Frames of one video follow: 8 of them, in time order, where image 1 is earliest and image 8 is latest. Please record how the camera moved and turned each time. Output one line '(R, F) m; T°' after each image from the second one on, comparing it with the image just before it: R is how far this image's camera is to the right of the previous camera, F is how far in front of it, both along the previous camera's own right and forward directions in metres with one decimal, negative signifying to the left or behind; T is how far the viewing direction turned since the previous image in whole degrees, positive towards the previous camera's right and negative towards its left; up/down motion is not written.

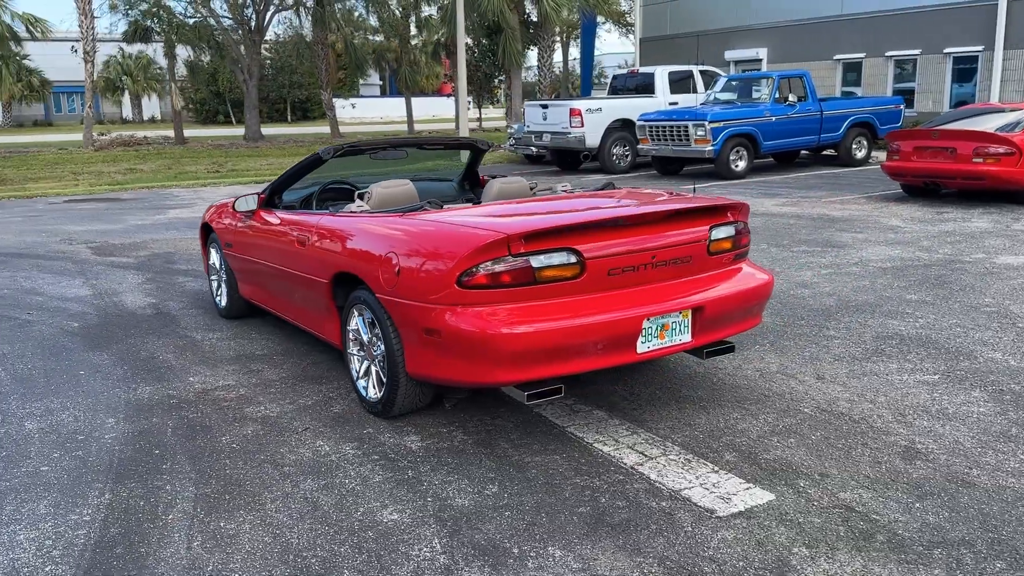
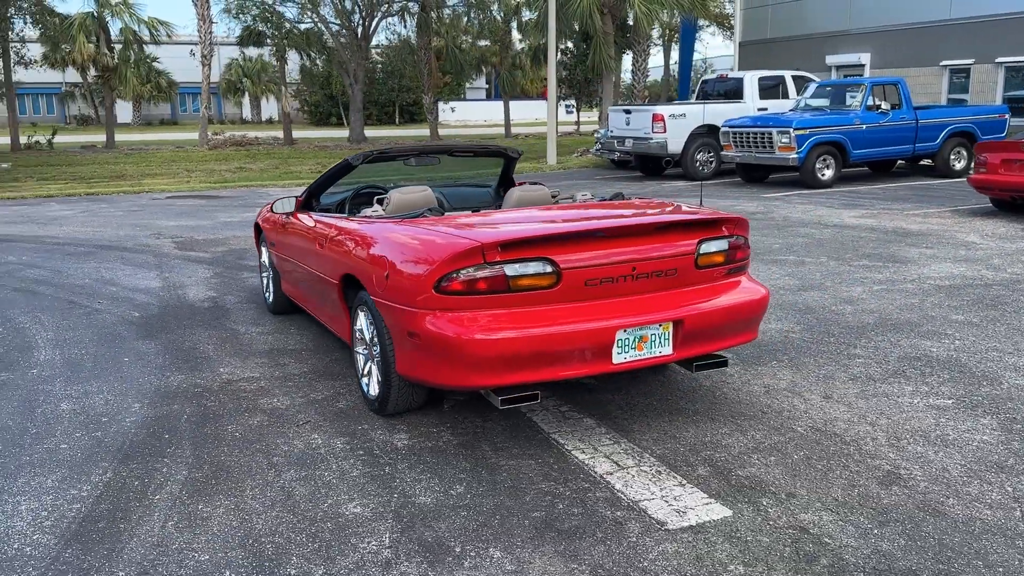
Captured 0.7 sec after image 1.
(+0.5, -0.1) m; -7°
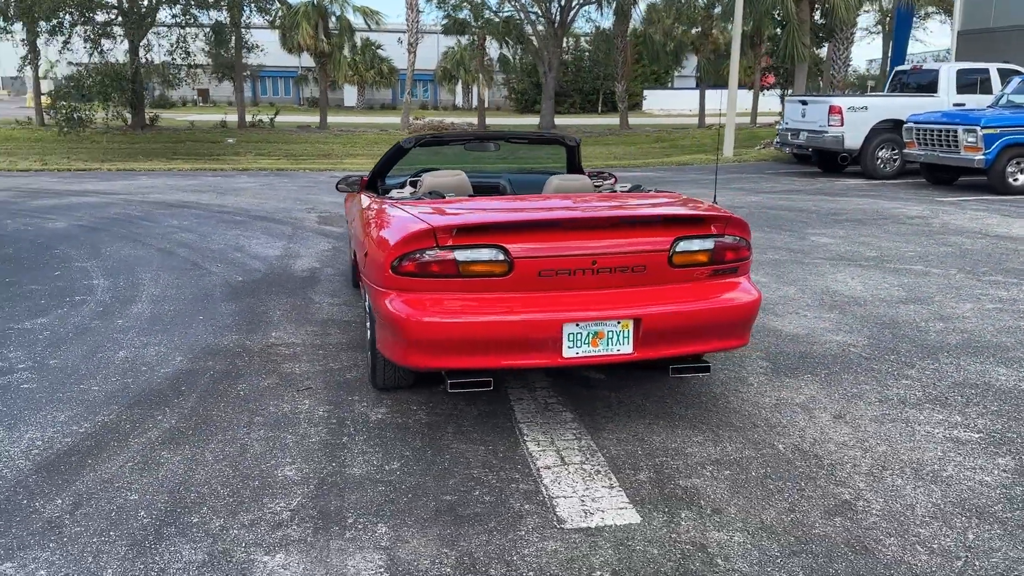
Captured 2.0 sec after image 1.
(+1.1, +0.1) m; -13°
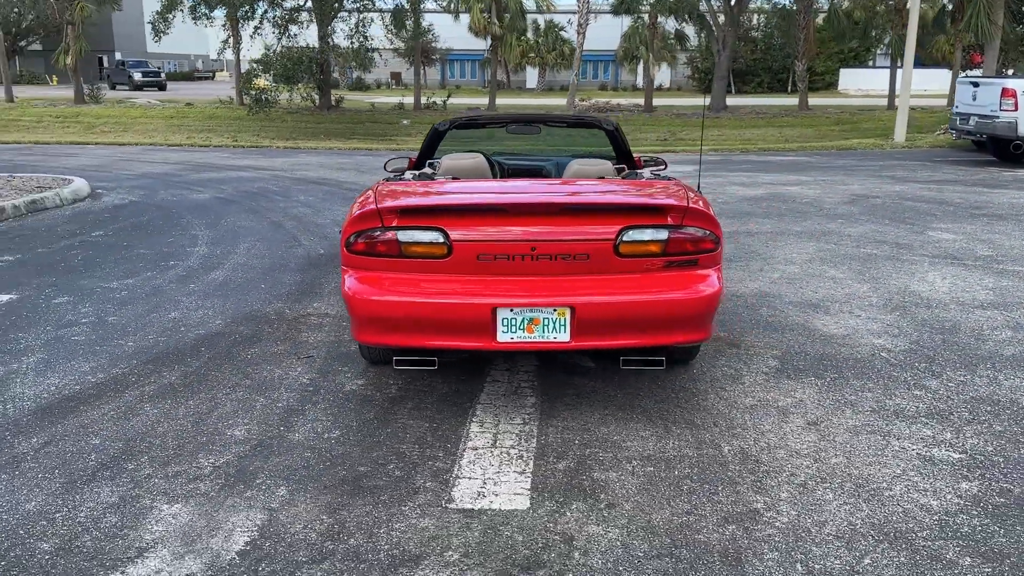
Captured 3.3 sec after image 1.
(+1.0, +0.1) m; -12°
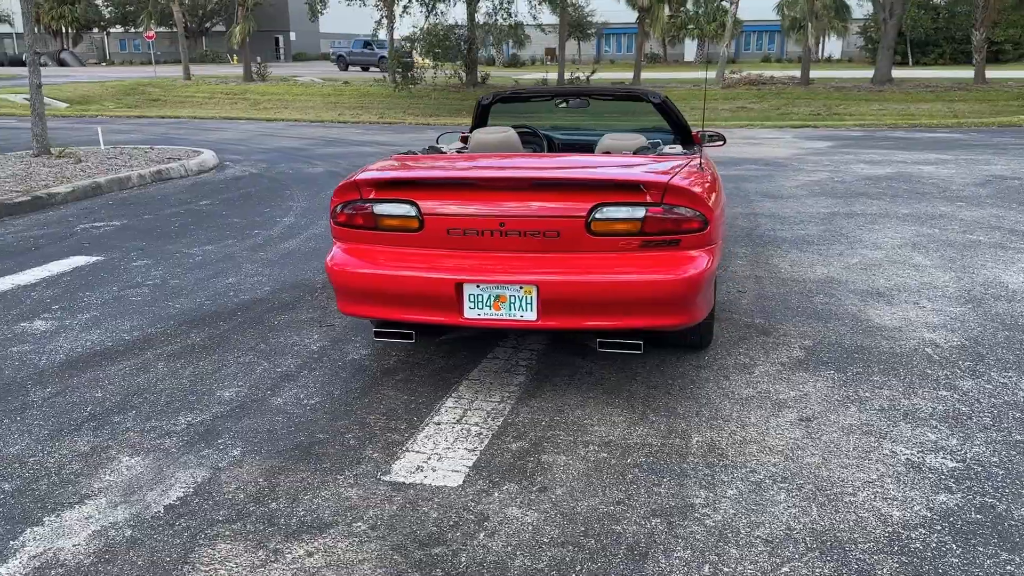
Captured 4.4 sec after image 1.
(+0.8, +0.1) m; -10°
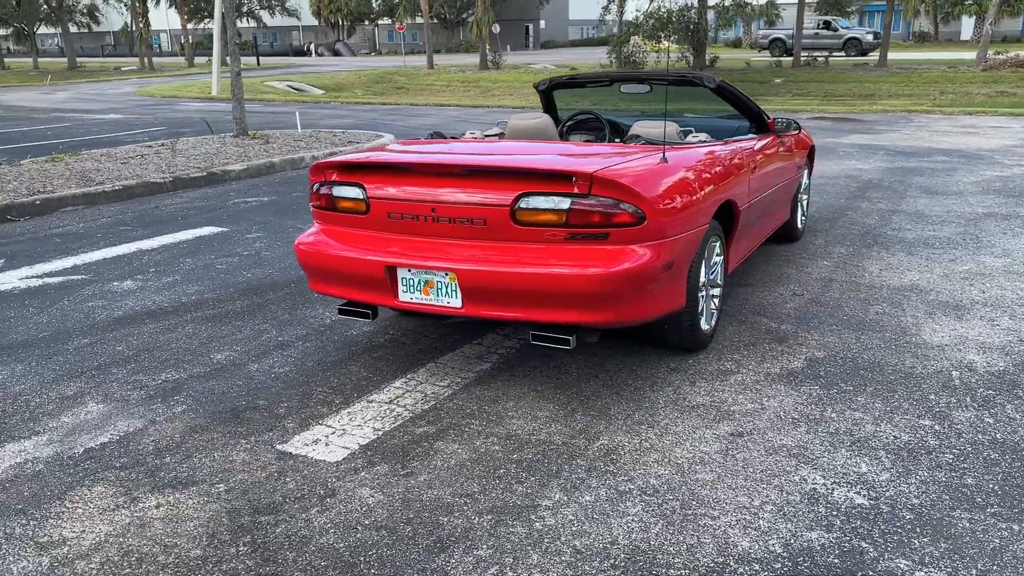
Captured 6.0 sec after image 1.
(+1.3, +0.2) m; -16°
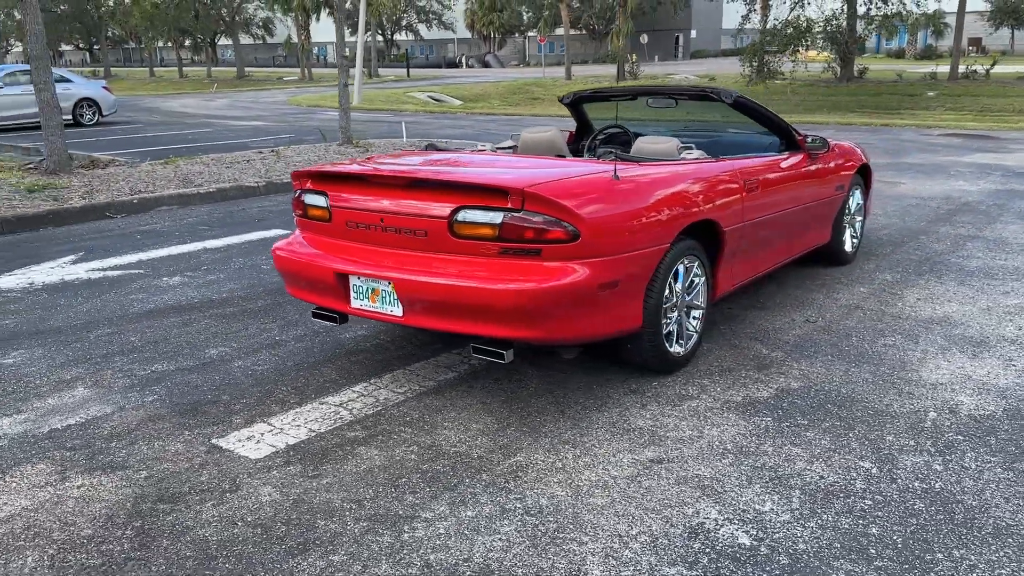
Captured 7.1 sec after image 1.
(+0.9, +0.1) m; -10°
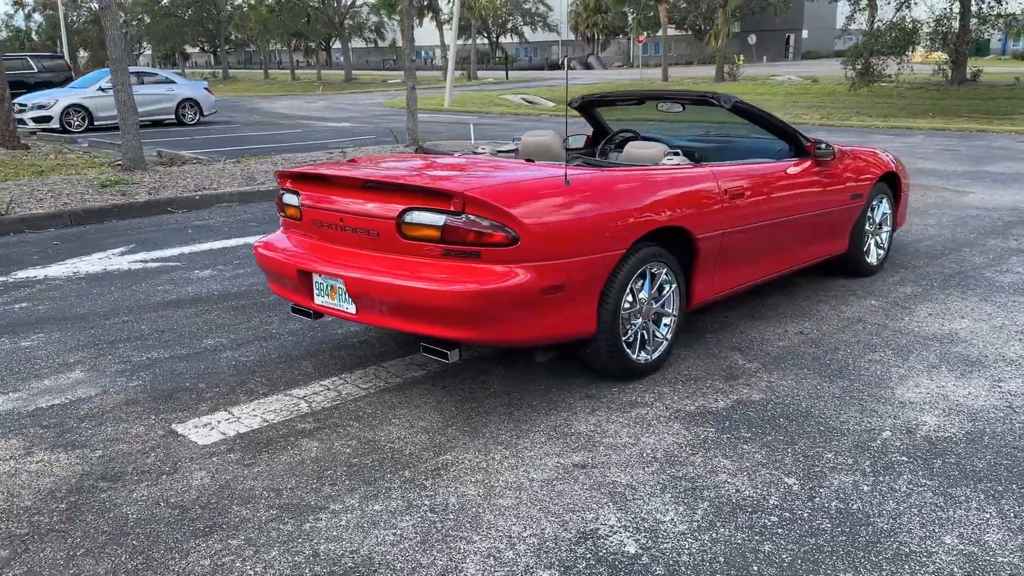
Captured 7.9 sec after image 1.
(+0.7, 0.0) m; -7°
